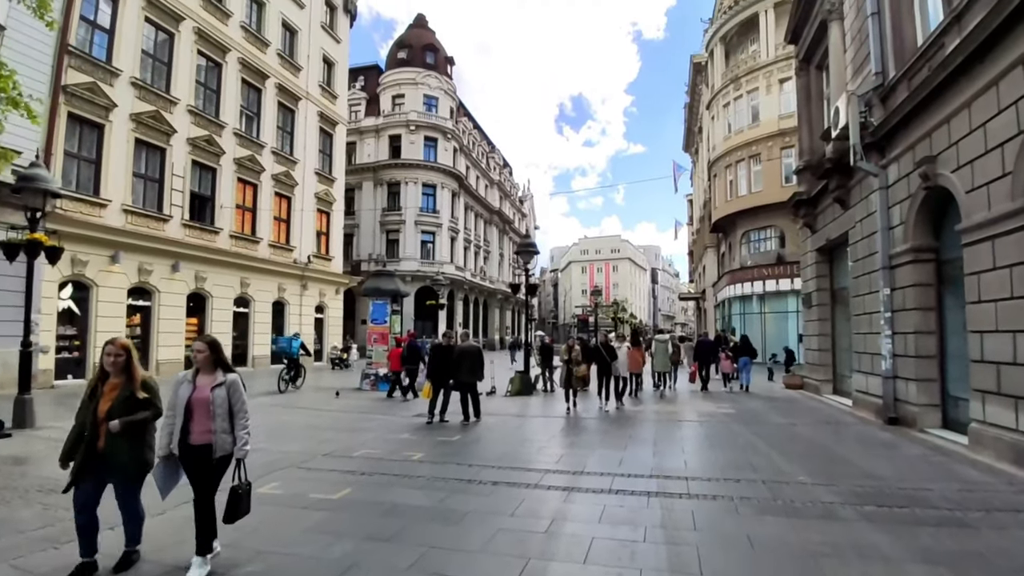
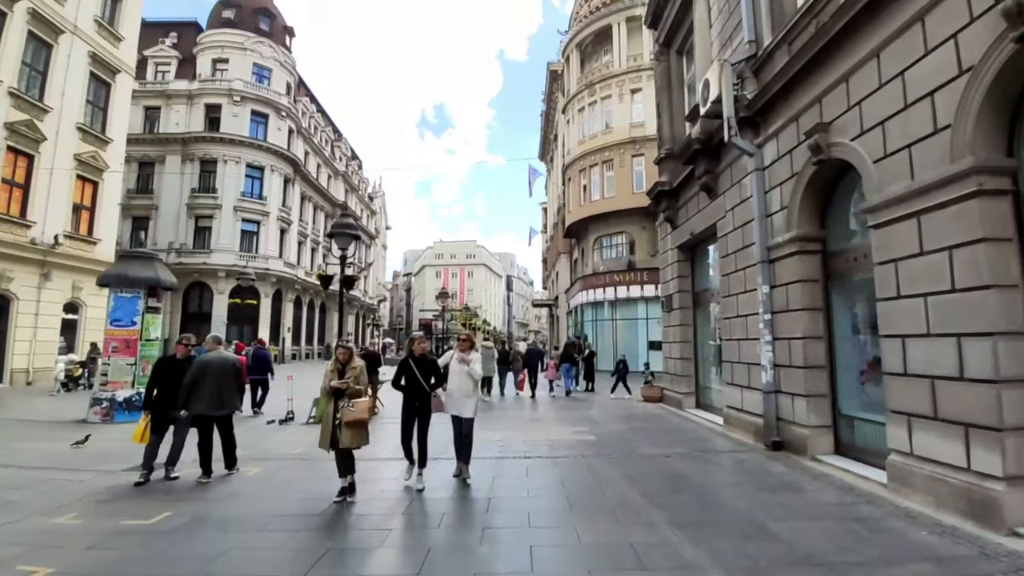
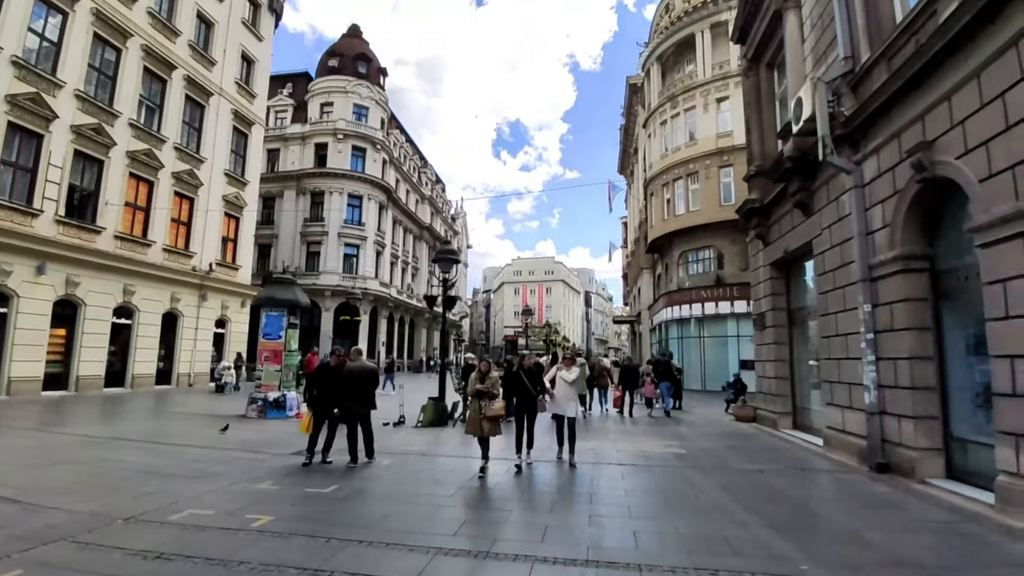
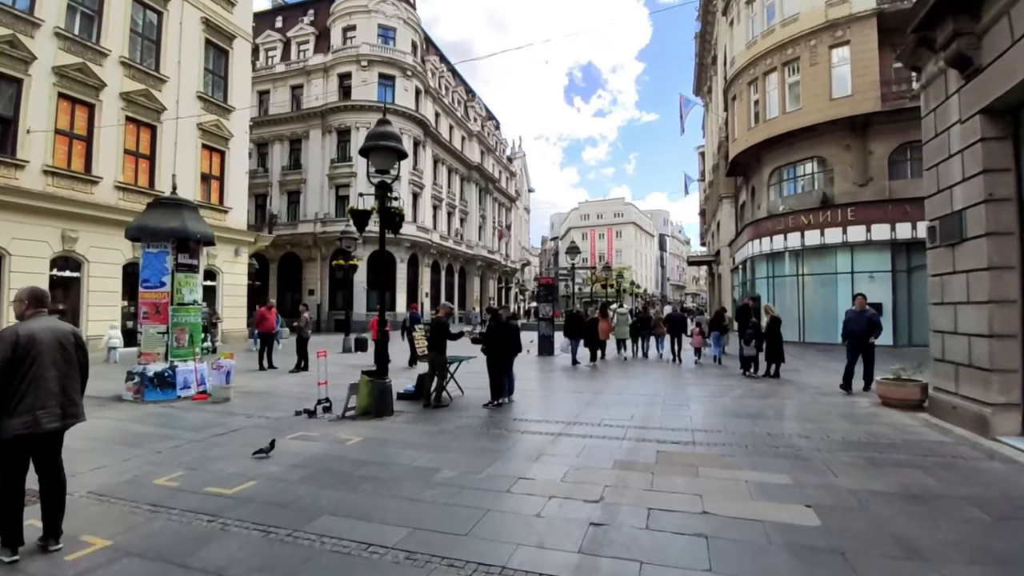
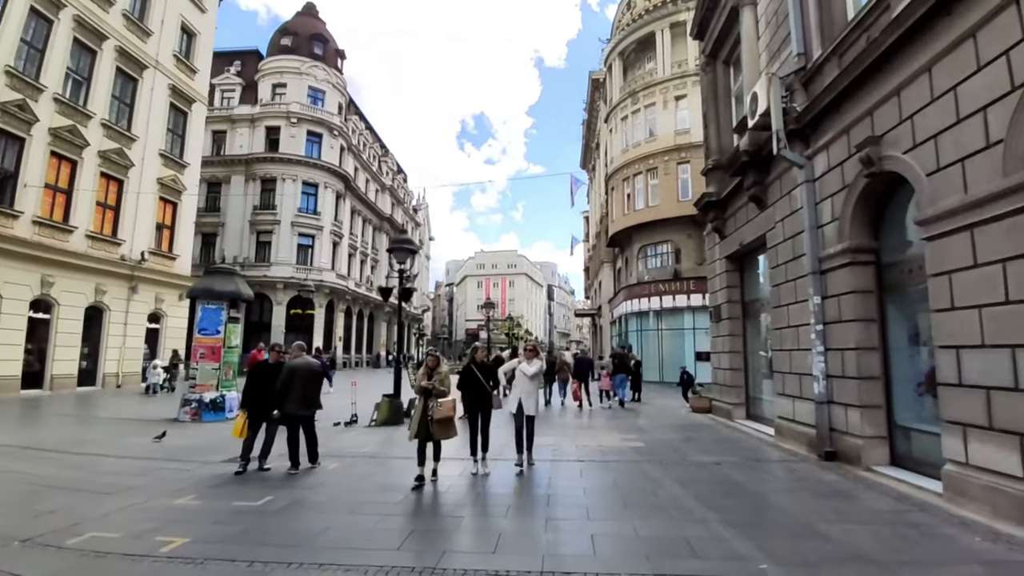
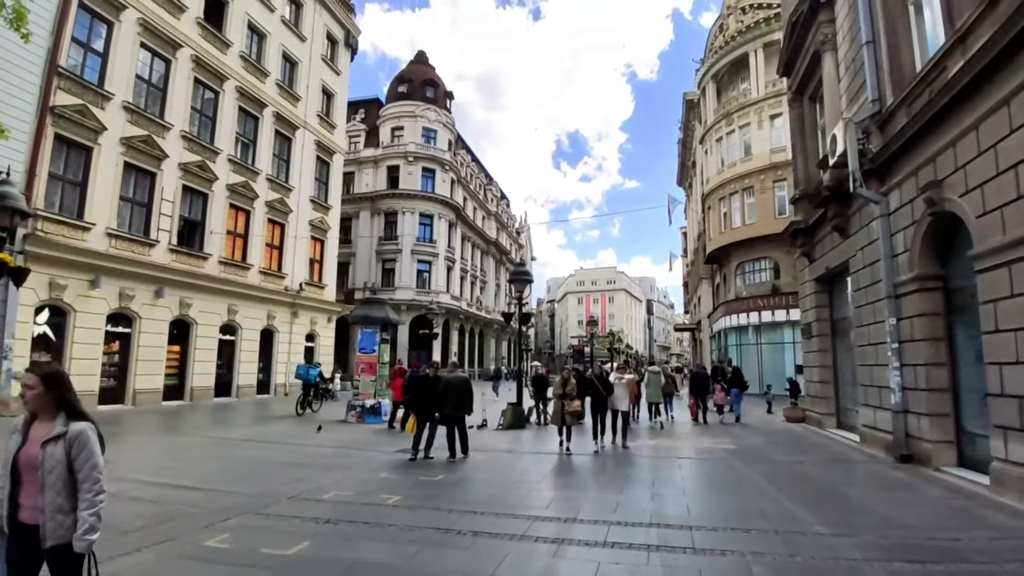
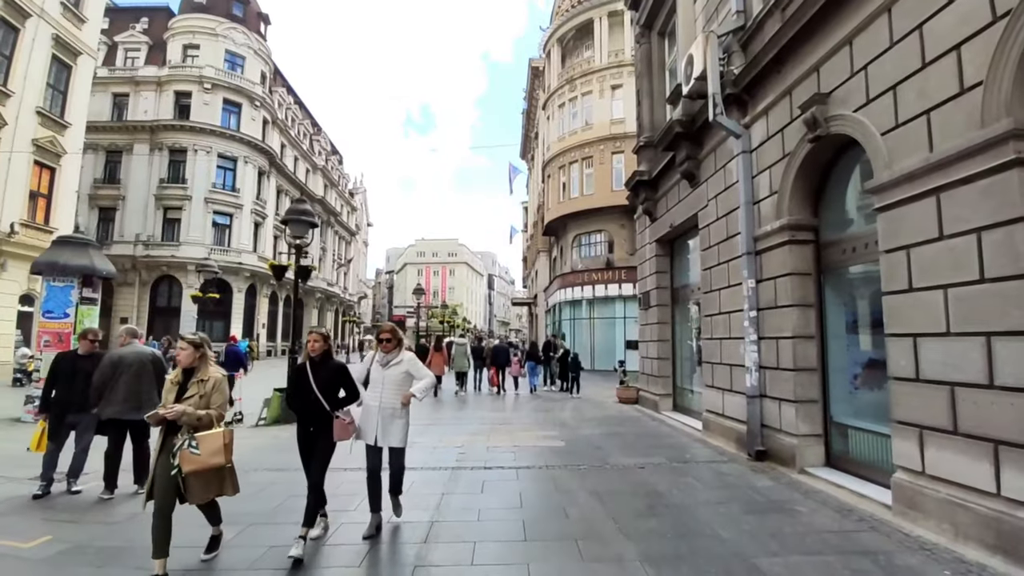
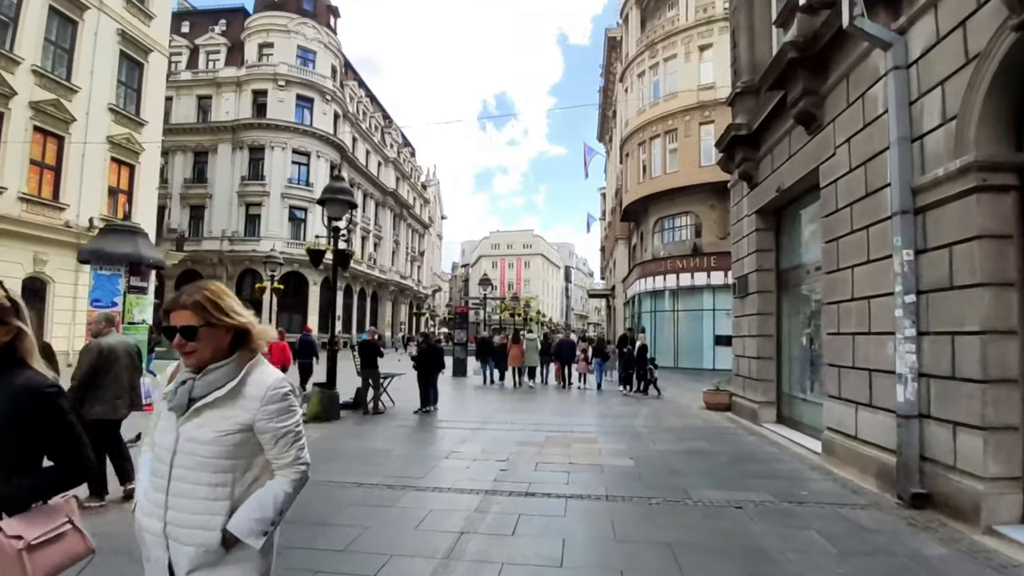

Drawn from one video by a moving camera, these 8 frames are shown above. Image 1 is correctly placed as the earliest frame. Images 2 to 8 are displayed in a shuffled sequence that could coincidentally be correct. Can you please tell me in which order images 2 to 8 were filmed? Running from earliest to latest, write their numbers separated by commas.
6, 3, 5, 2, 7, 8, 4
